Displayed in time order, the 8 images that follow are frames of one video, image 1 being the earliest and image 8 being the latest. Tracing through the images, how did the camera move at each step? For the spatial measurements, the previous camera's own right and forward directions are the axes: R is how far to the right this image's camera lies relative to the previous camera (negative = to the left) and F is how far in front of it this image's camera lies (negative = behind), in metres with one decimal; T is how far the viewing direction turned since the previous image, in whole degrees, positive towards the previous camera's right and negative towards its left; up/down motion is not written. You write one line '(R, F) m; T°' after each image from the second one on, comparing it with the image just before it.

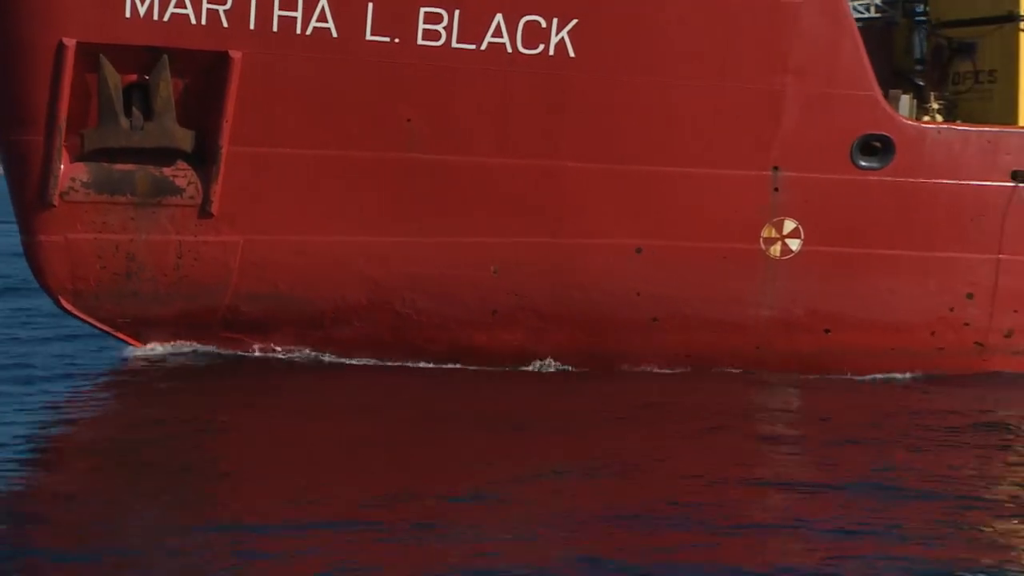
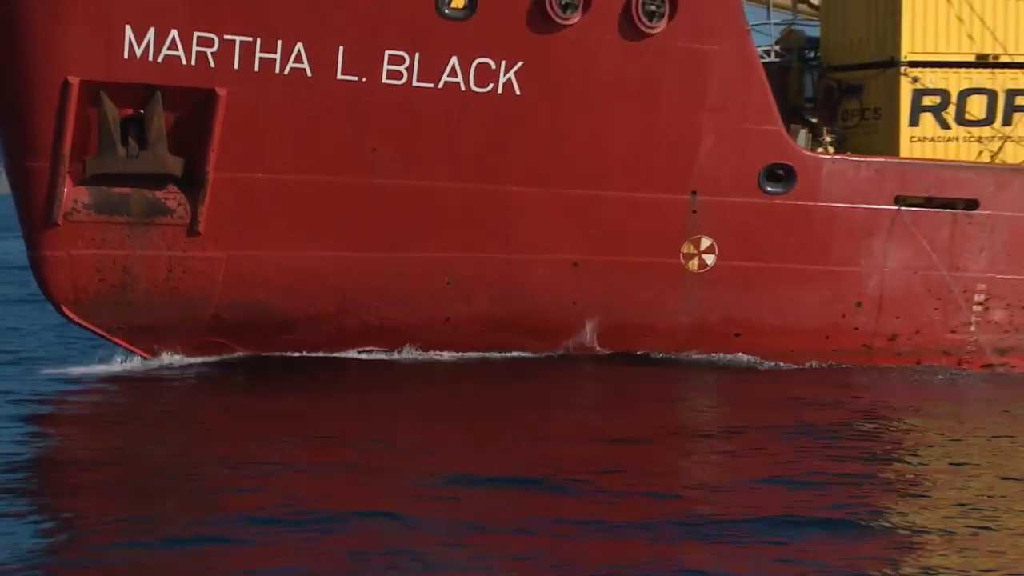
(-0.4, -1.2) m; +4°
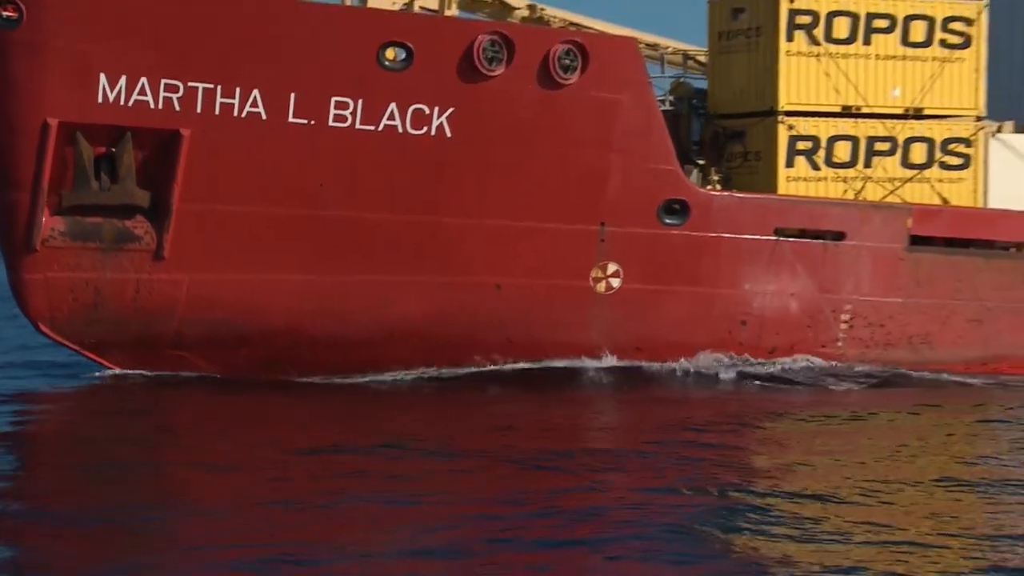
(-0.4, -1.3) m; +5°
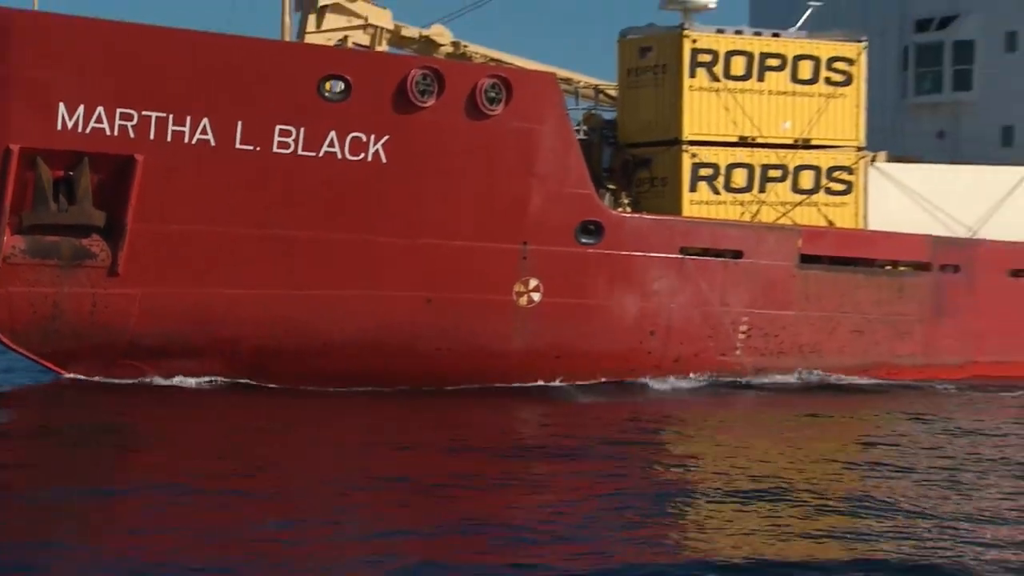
(-0.3, -1.0) m; +5°
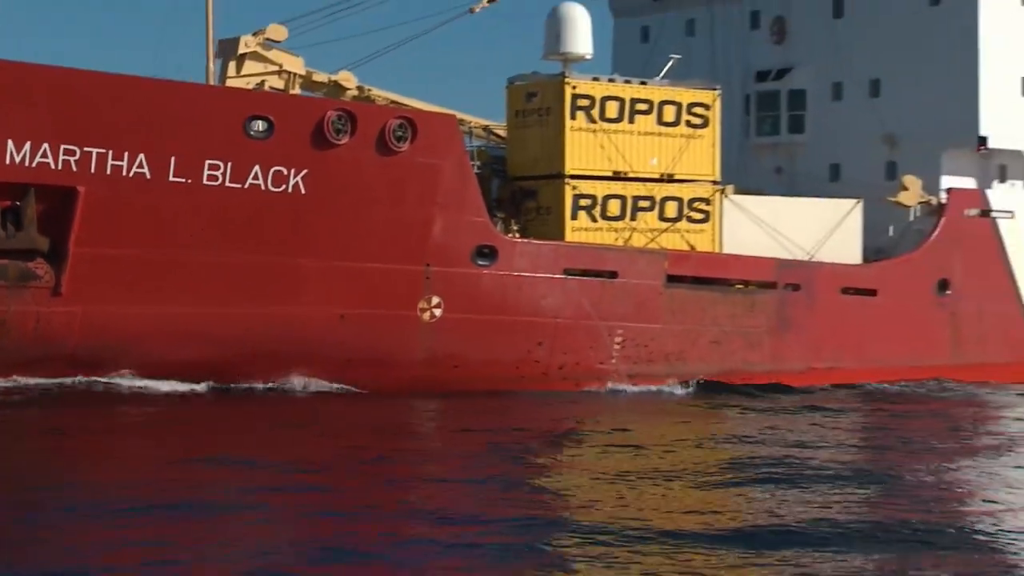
(-0.9, -1.5) m; +8°
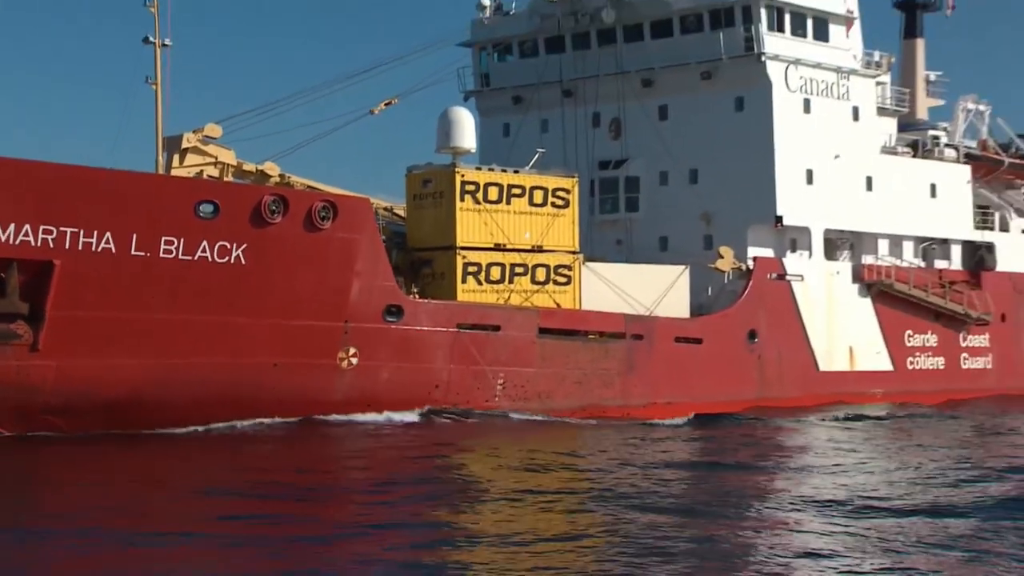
(-2.0, -2.8) m; +11°
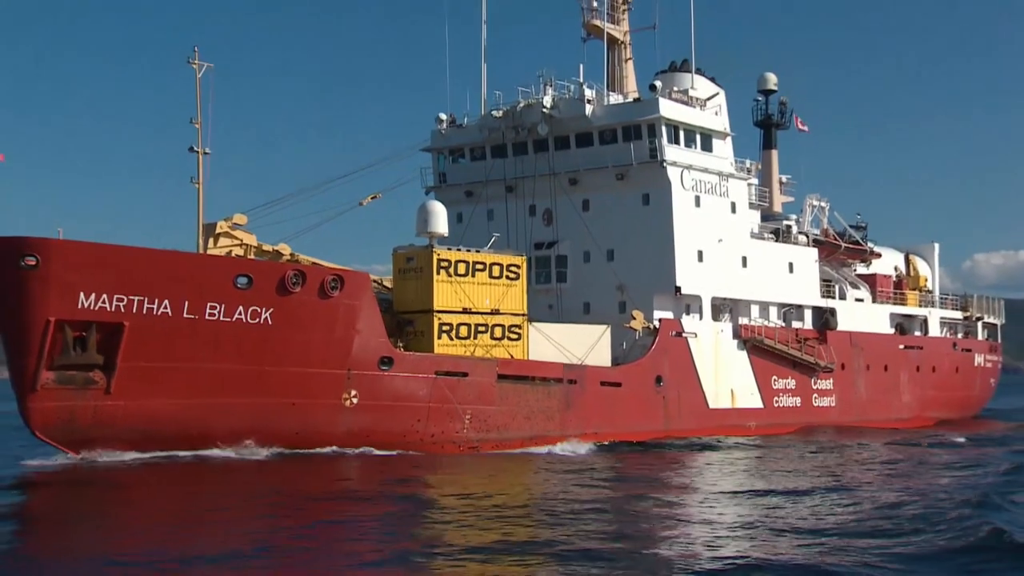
(-2.5, -4.3) m; +8°
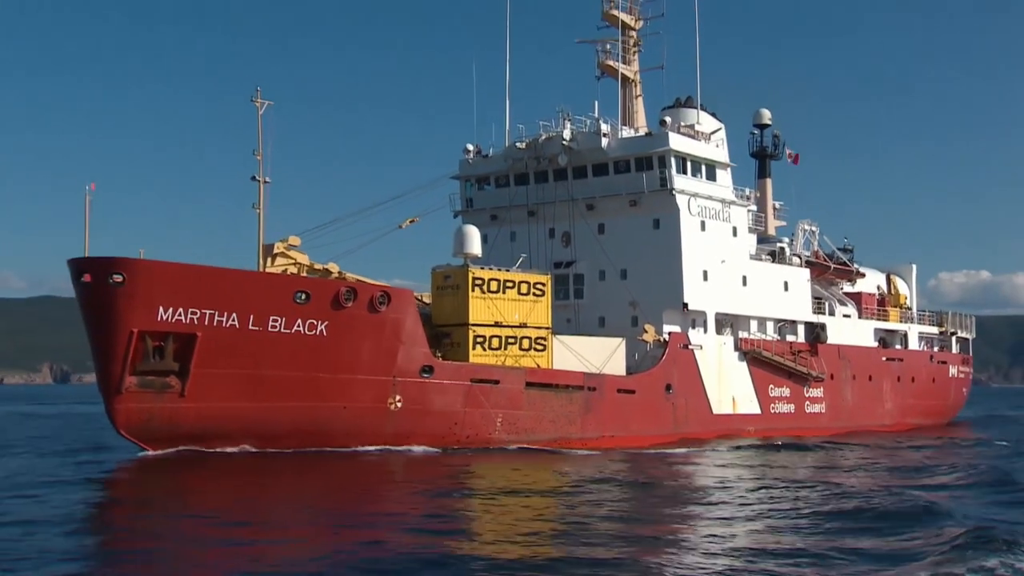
(-1.1, -2.3) m; +2°
